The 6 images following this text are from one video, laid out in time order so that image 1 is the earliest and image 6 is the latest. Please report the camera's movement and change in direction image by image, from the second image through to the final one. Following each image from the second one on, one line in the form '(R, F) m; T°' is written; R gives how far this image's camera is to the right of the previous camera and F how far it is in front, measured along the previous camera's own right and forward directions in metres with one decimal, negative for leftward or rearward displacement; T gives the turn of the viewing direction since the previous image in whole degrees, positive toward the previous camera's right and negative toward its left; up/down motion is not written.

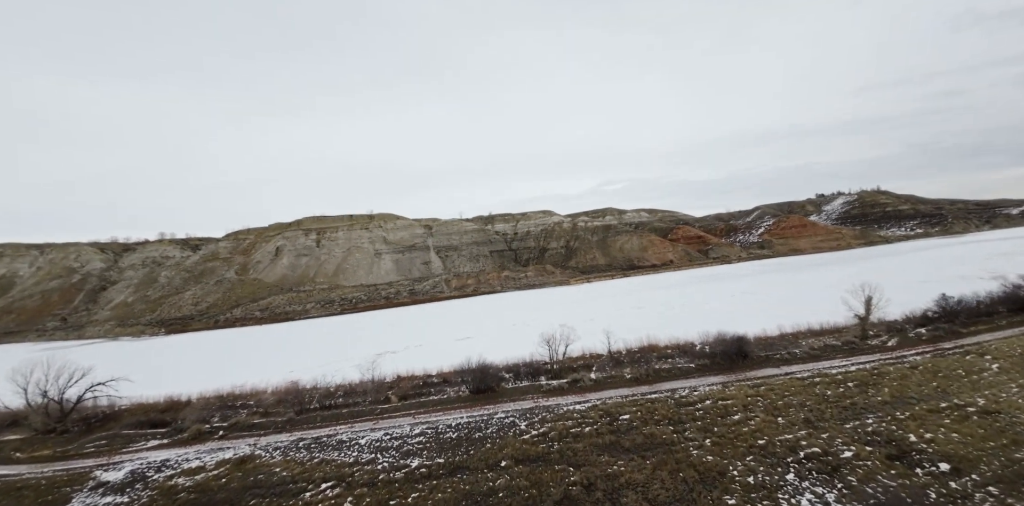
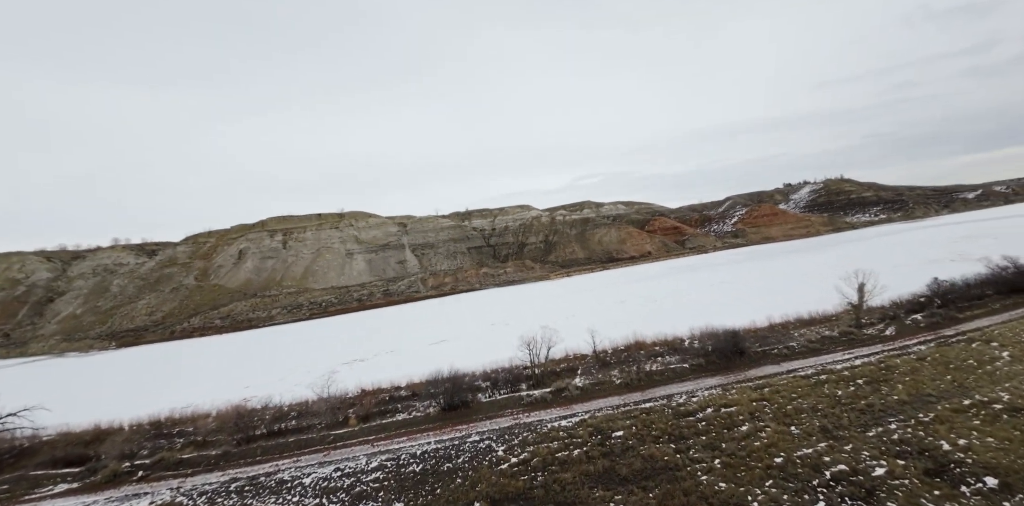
(+0.2, +1.3) m; +3°
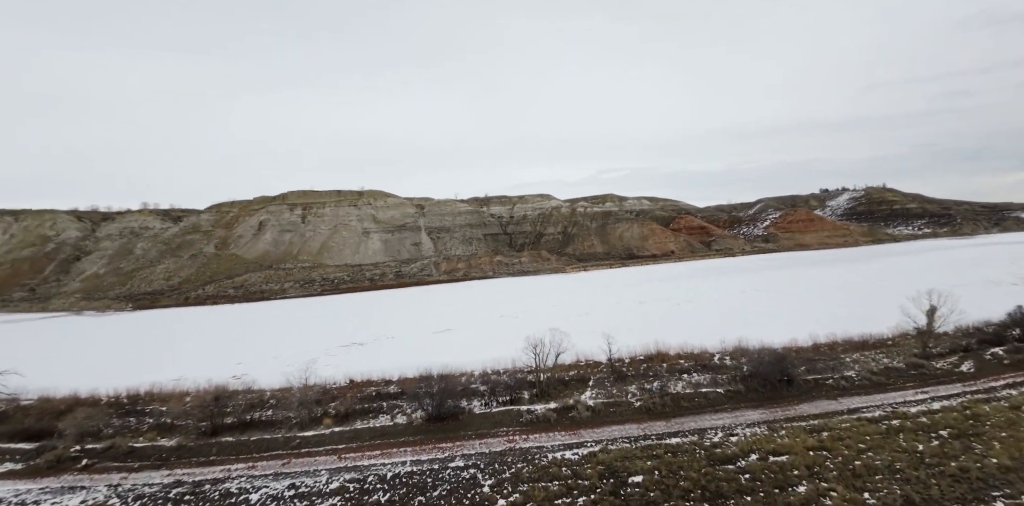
(+0.2, +1.4) m; -3°
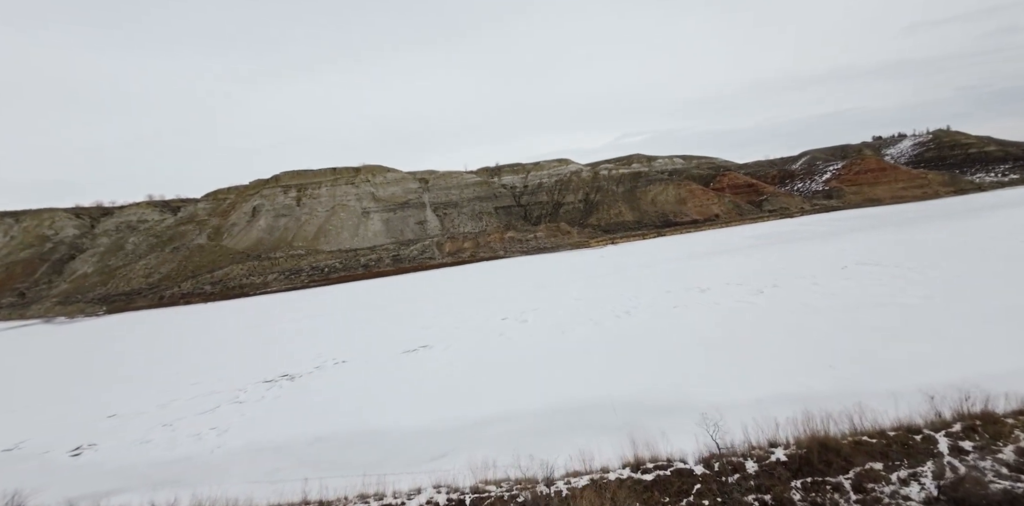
(+0.7, +6.4) m; -3°
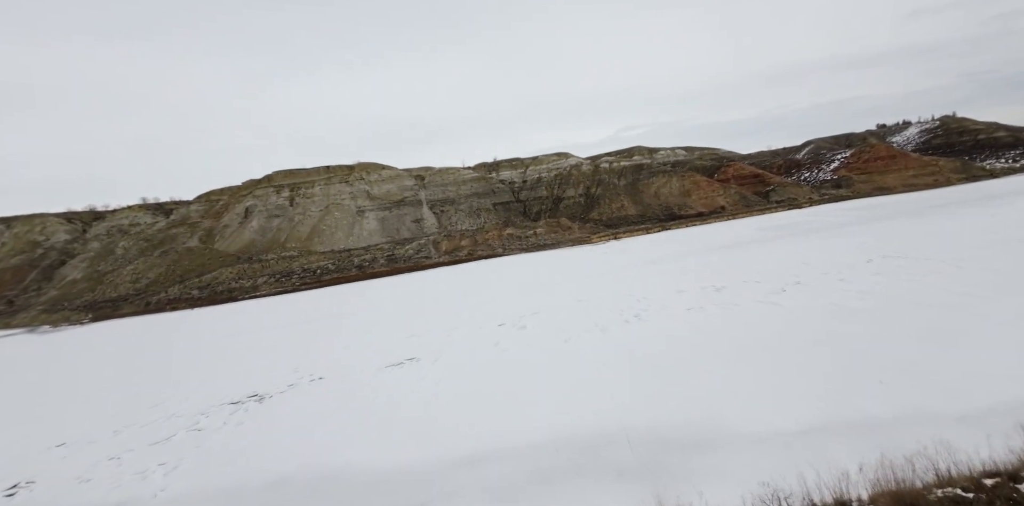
(+0.2, +1.4) m; 0°
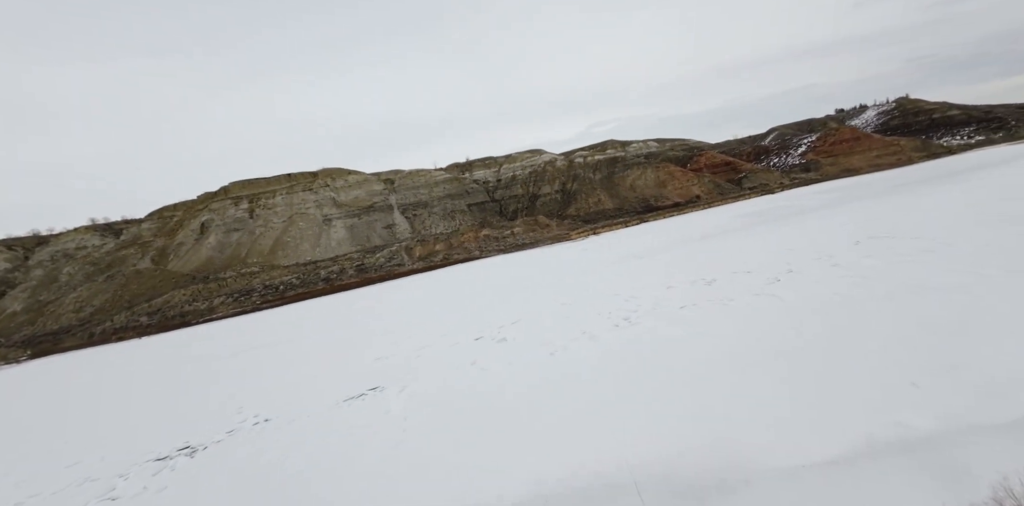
(+0.1, +1.4) m; +3°
